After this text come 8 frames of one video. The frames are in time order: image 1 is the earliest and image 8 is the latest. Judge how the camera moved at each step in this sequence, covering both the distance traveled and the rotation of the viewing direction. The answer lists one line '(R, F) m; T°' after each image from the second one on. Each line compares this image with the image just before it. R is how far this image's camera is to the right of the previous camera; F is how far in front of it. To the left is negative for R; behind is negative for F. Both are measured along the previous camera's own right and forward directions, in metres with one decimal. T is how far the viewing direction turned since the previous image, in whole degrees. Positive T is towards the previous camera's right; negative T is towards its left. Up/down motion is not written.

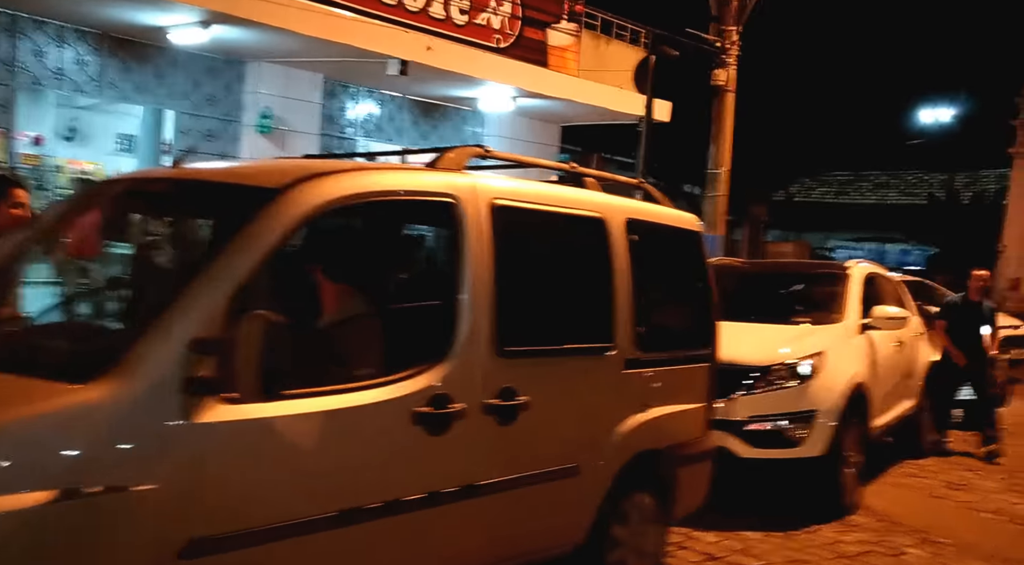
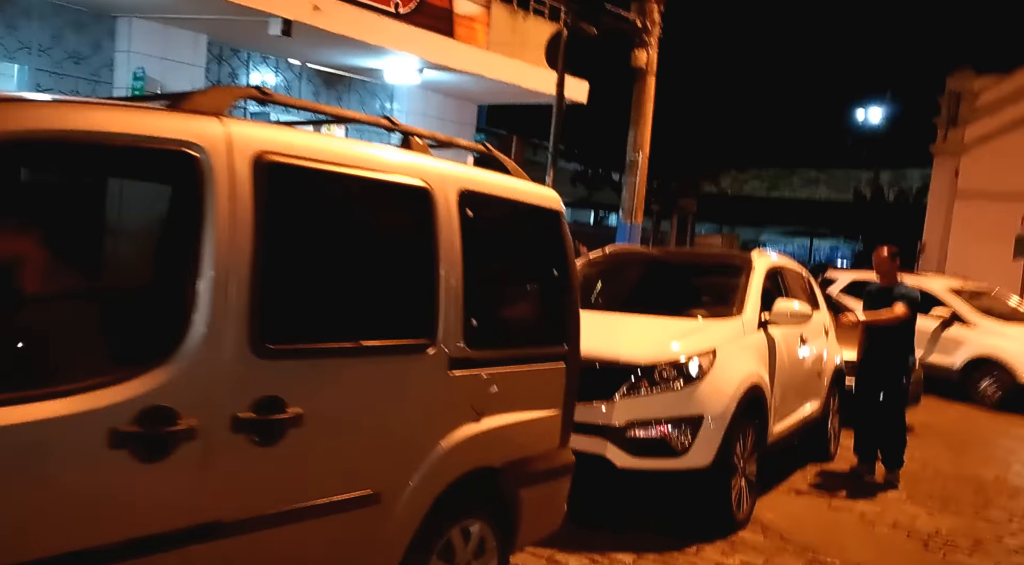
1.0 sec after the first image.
(+0.4, +0.6) m; +4°
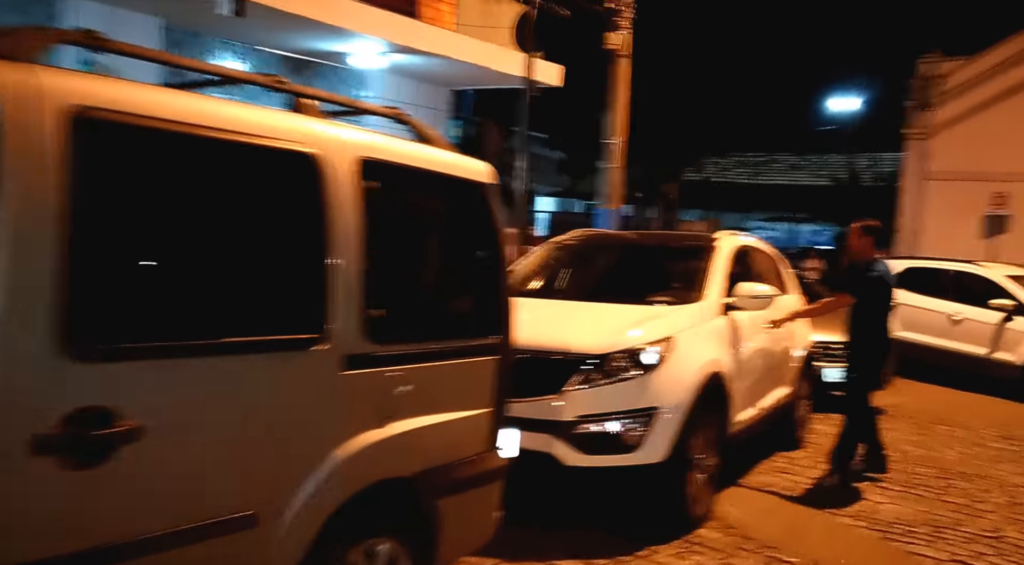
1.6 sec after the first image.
(+0.2, +0.3) m; +1°
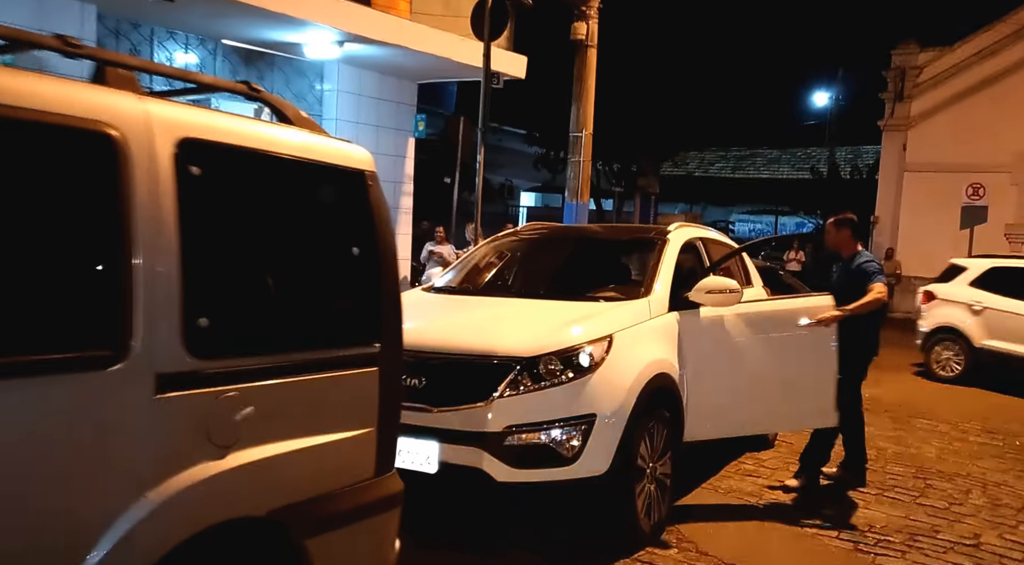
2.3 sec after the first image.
(+0.3, +0.4) m; +1°
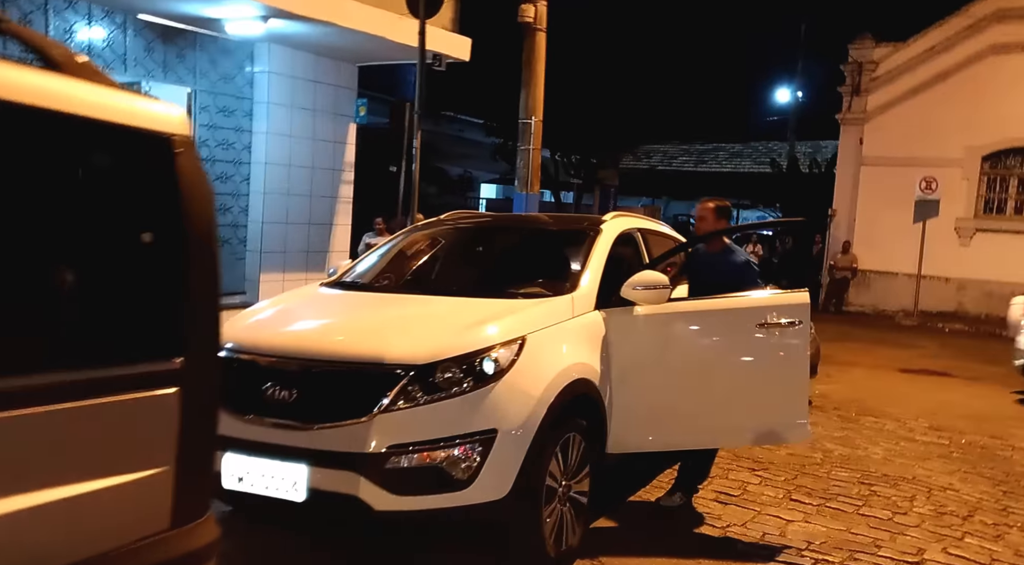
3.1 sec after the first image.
(+0.3, +0.5) m; +2°
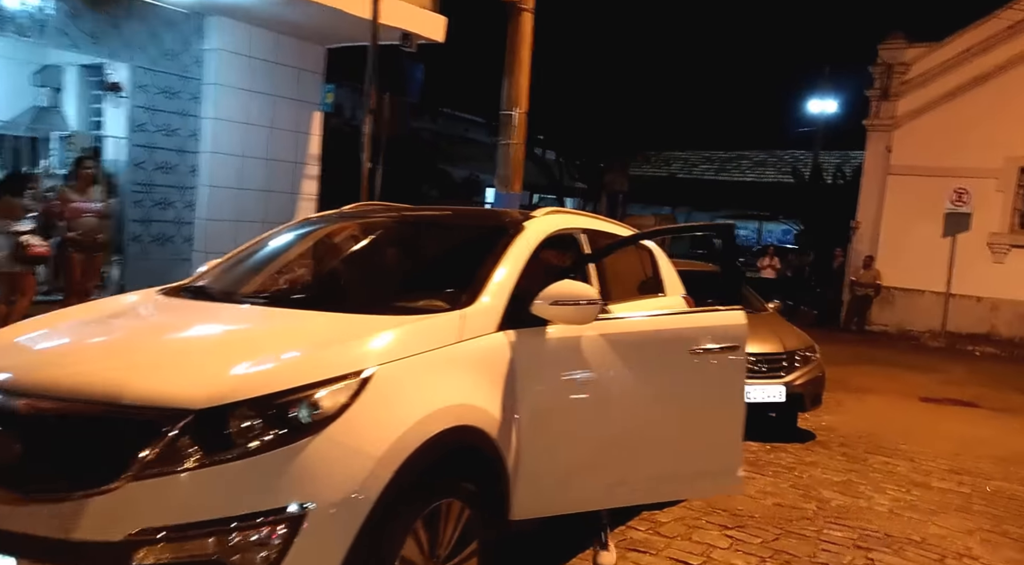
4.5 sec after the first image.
(+0.6, +1.2) m; -2°
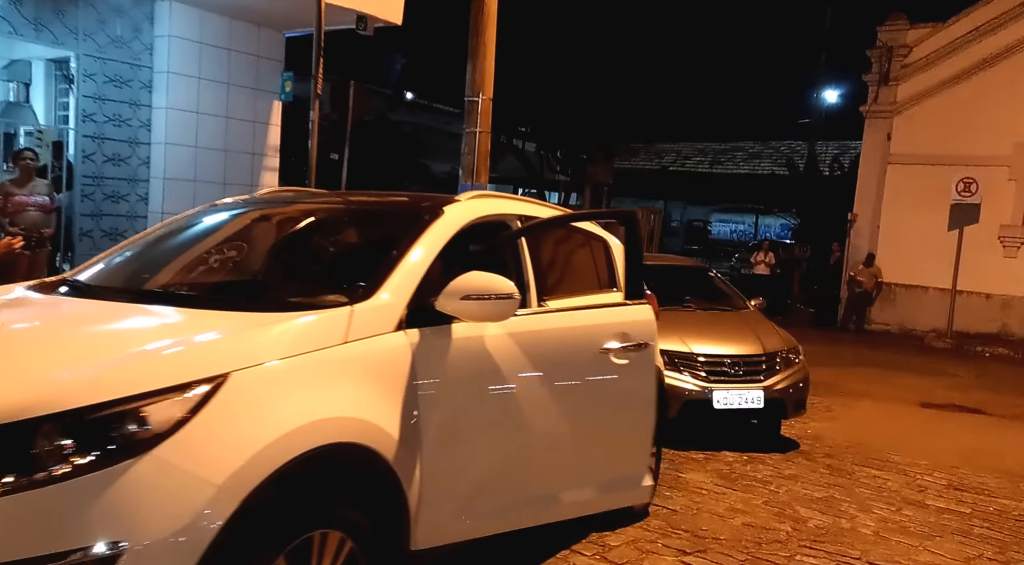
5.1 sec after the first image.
(+0.4, +0.6) m; -1°
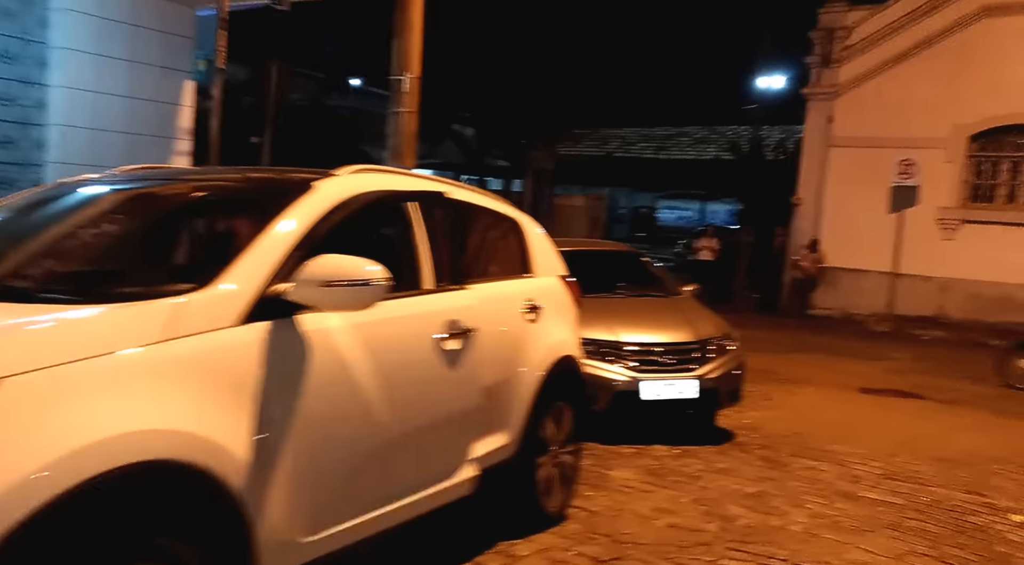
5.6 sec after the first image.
(+0.3, +0.4) m; +3°
